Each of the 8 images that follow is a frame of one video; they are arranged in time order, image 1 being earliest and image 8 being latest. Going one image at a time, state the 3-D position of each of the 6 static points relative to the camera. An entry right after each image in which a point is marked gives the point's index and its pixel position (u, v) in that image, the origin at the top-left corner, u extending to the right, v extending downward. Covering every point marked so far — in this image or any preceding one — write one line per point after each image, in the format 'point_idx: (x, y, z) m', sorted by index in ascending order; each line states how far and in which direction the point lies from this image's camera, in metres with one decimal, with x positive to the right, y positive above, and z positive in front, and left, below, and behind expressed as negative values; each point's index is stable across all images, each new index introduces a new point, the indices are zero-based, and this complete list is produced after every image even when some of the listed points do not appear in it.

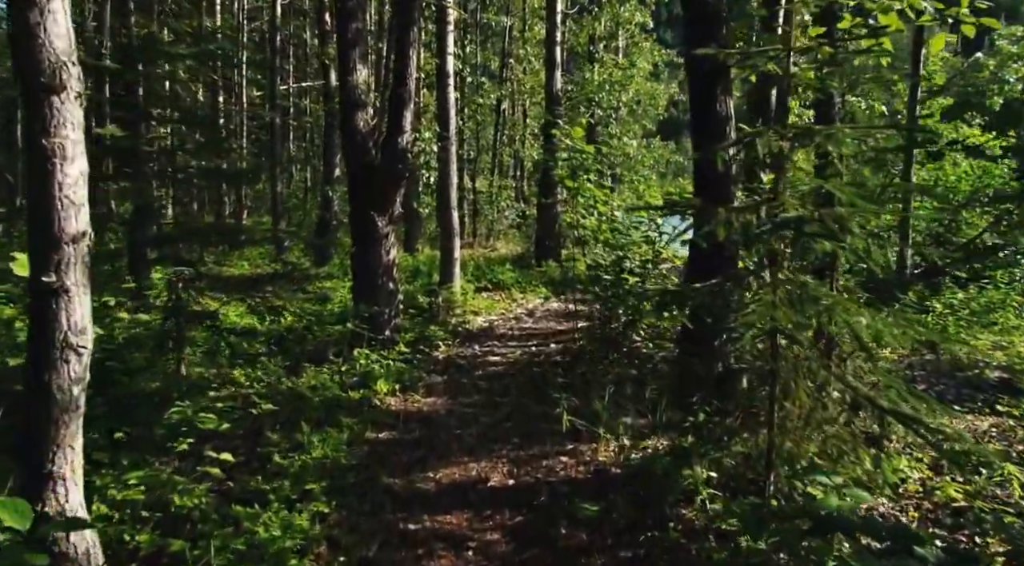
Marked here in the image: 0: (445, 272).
0: (-1.0, +0.2, +15.9) m
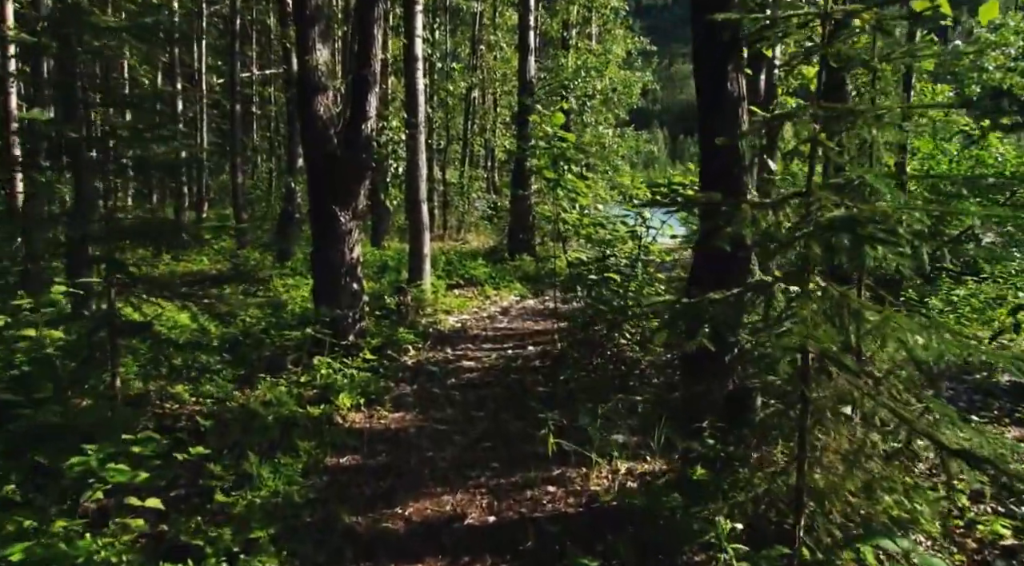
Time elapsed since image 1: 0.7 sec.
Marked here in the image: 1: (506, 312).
0: (-1.4, +0.2, +15.0) m
1: (-0.1, -0.4, +14.9) m
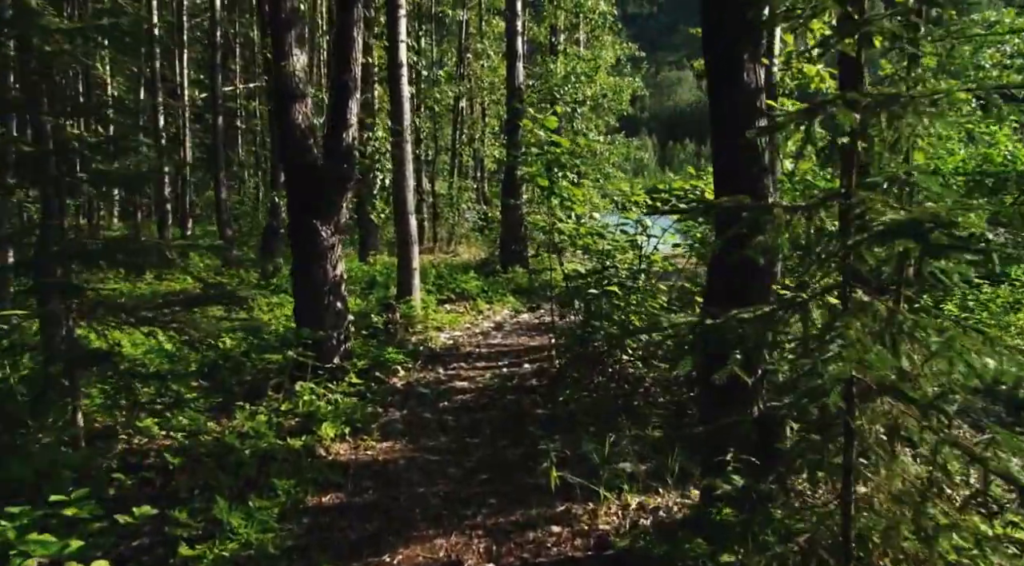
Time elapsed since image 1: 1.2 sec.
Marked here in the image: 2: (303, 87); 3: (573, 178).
0: (-1.5, 0.0, +14.3) m
1: (-0.2, -0.6, +14.3) m
2: (-2.0, +1.9, +9.9) m
3: (+0.6, +1.0, +10.2) m
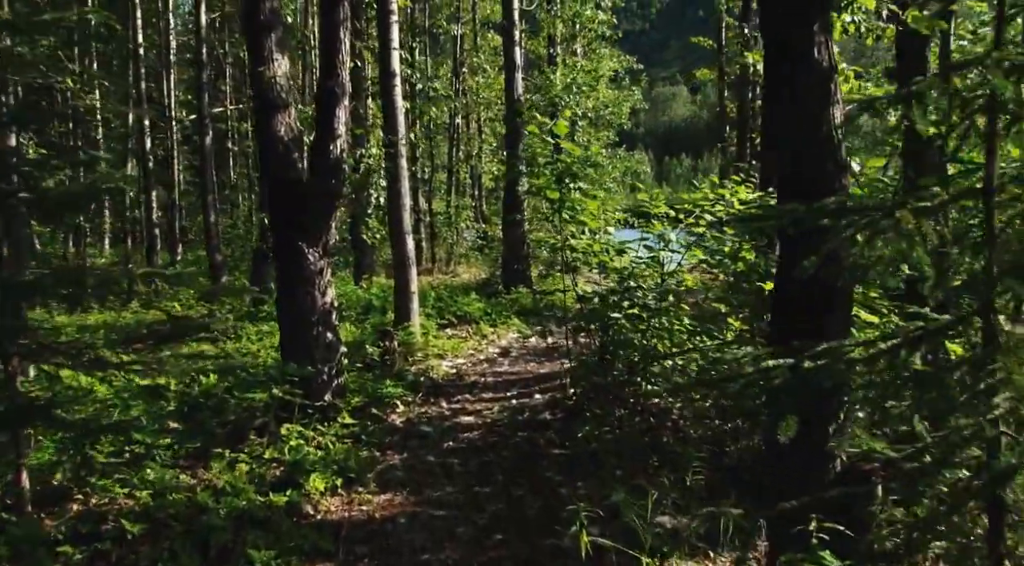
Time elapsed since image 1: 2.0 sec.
0: (-1.4, -0.3, +13.4) m
1: (-0.1, -0.9, +13.3) m
2: (-2.0, +1.6, +8.9) m
3: (+0.7, +0.8, +9.3) m
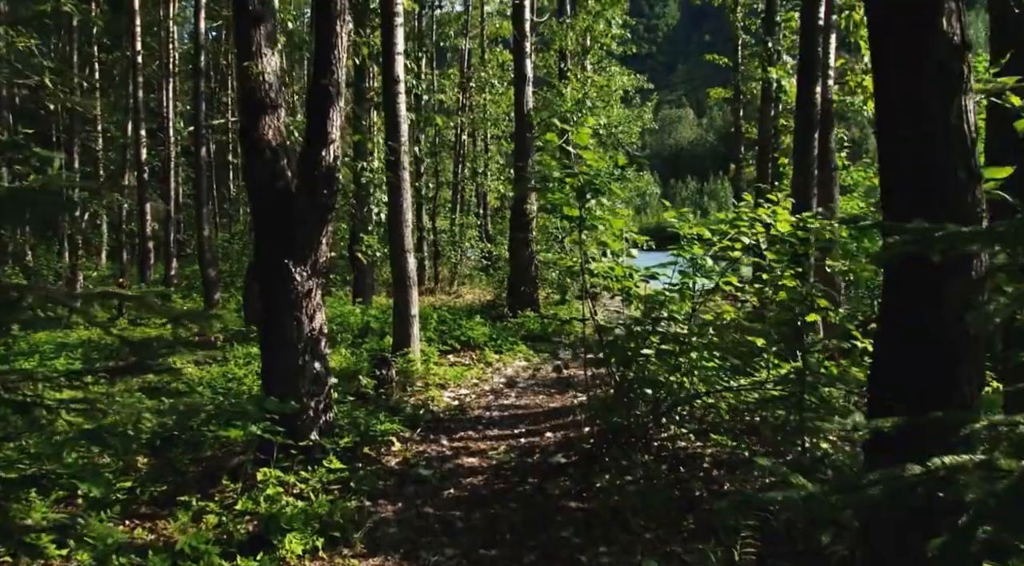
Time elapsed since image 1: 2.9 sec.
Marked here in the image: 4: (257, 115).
0: (-1.3, -0.6, +12.4) m
1: (0.0, -1.2, +12.3) m
2: (-1.8, +1.4, +8.0) m
3: (+0.8, +0.6, +8.3) m
4: (-1.9, +1.3, +7.9) m
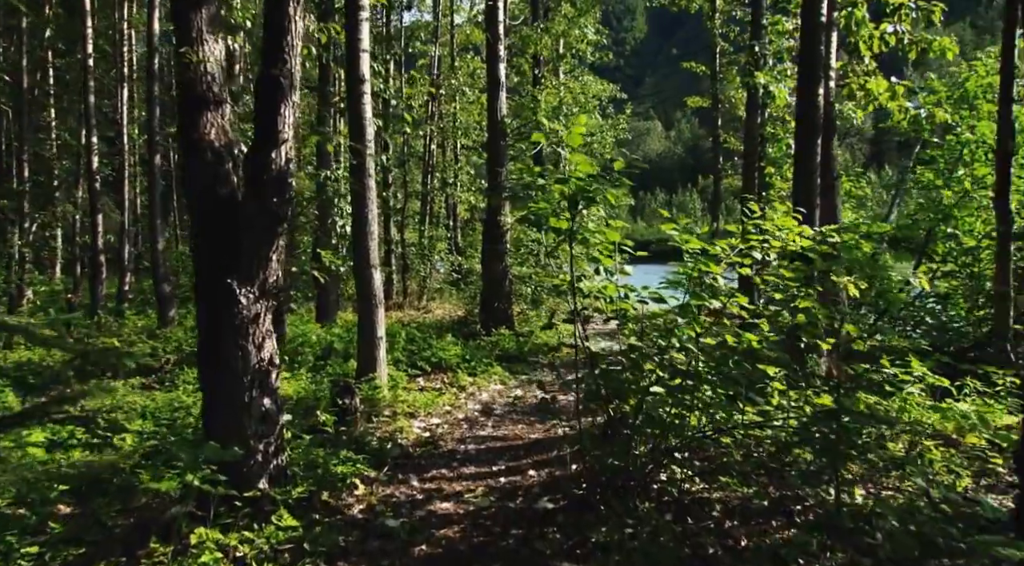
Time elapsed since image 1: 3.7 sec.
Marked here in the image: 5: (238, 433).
0: (-1.6, -0.8, +11.3) m
1: (-0.3, -1.4, +11.3) m
2: (-2.0, +1.3, +6.9) m
3: (+0.7, +0.5, +7.3) m
4: (-2.1, +1.1, +6.8) m
5: (-1.8, -1.0, +6.7) m
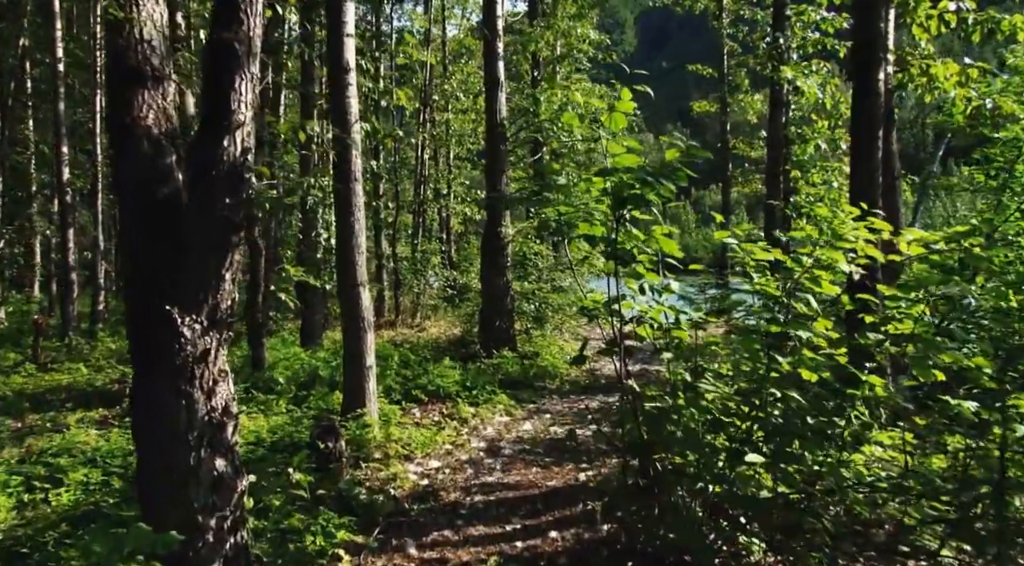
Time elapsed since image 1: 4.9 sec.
0: (-1.5, -1.0, +9.8) m
1: (-0.2, -1.6, +9.7) m
2: (-1.8, +1.2, +5.4) m
3: (+0.8, +0.3, +5.8) m
4: (-1.9, +1.0, +5.3) m
5: (-1.6, -1.1, +5.2) m
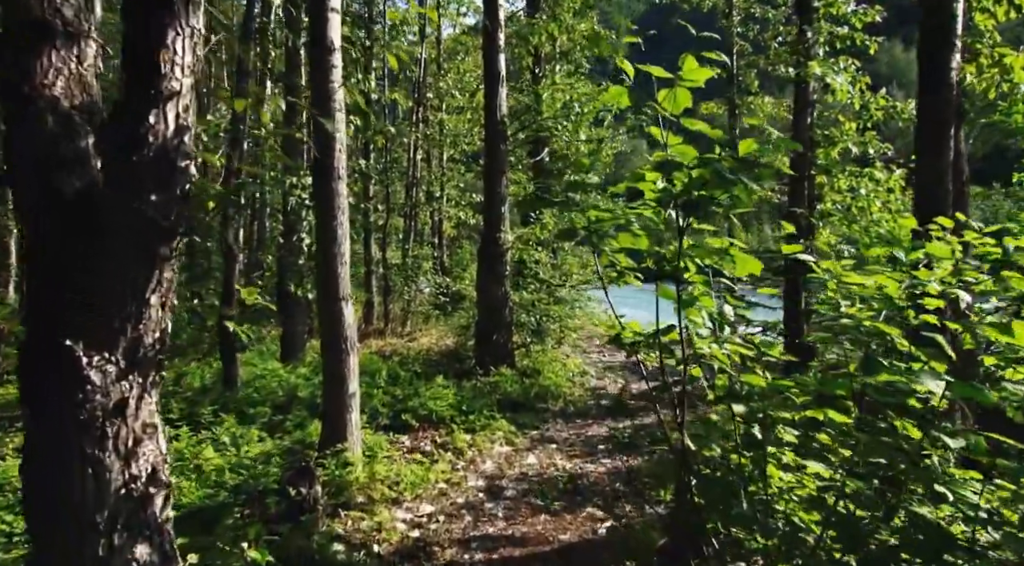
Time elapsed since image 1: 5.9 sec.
0: (-1.5, -1.1, +8.4) m
1: (-0.1, -1.7, +8.4) m
2: (-1.7, +1.1, +4.1) m
3: (+0.9, +0.2, +4.5) m
4: (-1.8, +0.9, +4.0) m
5: (-1.6, -1.2, +3.8) m
